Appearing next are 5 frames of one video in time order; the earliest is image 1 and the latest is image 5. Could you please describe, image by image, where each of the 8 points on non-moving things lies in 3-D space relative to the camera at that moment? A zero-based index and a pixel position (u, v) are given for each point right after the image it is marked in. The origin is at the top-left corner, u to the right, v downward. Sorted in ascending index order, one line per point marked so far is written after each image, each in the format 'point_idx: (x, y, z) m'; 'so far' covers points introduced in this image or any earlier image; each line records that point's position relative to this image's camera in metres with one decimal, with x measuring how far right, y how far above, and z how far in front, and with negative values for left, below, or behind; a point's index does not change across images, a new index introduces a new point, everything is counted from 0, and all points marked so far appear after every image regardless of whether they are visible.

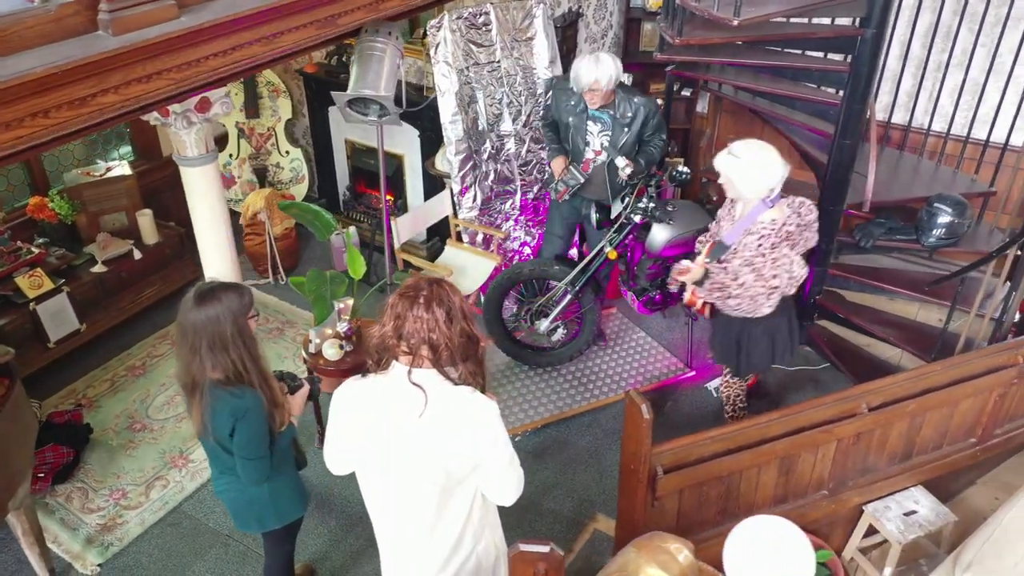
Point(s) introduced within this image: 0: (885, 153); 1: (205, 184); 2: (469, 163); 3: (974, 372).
0: (+1.8, +0.7, +4.1) m
1: (-0.9, +0.3, +2.6) m
2: (-0.2, +0.6, +3.8) m
3: (+1.6, -0.3, +3.0) m
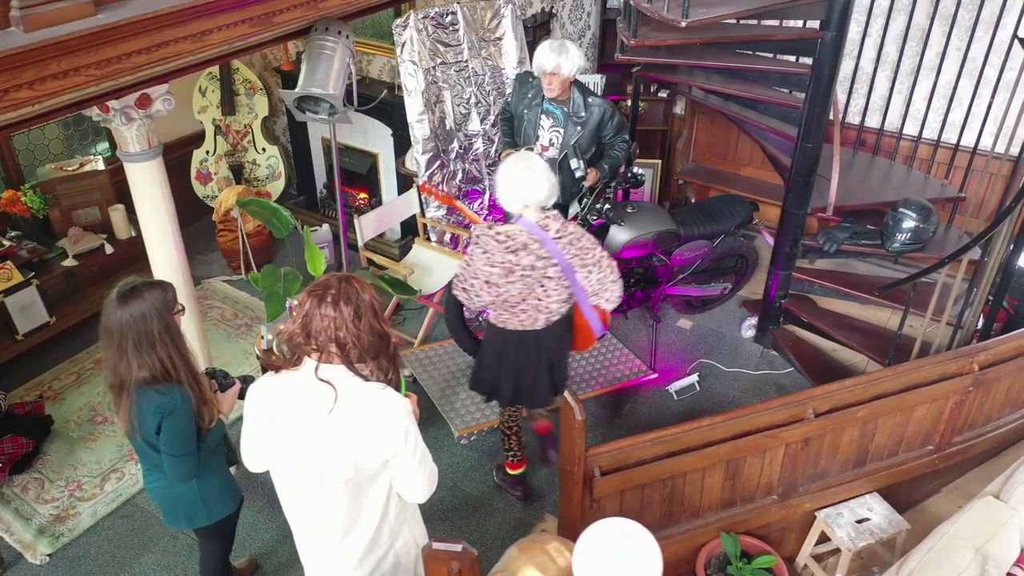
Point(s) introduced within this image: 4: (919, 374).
0: (+1.6, +0.6, +4.0) m
1: (-1.1, +0.3, +2.6) m
2: (-0.3, +0.6, +3.8) m
3: (+1.5, -0.3, +3.0) m
4: (+1.4, -0.3, +2.9) m
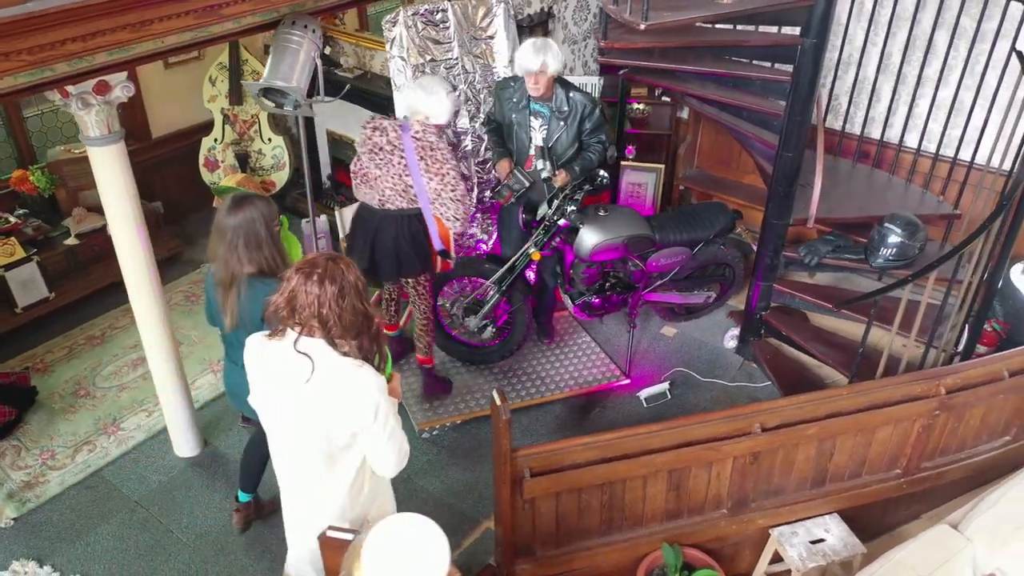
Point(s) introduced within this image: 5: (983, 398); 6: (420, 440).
0: (+1.6, +0.6, +3.9) m
1: (-1.3, +0.4, +2.7) m
2: (-0.4, +0.6, +3.9) m
3: (+1.3, -0.4, +2.9) m
4: (+1.2, -0.4, +2.8) m
5: (+1.7, -0.4, +3.0) m
6: (-0.4, -0.6, +3.4) m
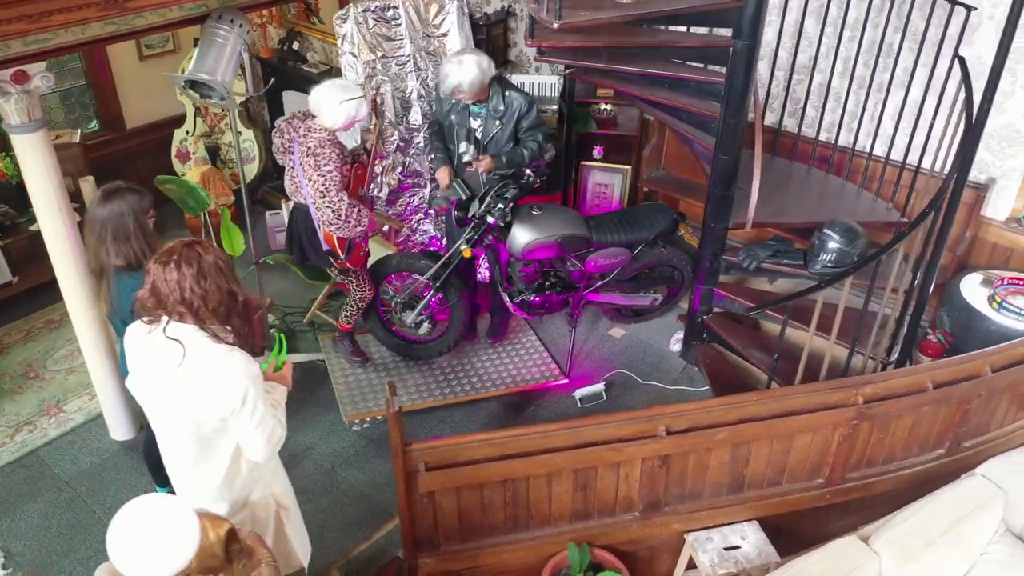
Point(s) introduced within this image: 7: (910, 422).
0: (+1.4, +0.5, +3.9) m
1: (-1.6, +0.4, +2.8) m
2: (-0.6, +0.6, +3.9) m
3: (+1.0, -0.4, +2.8) m
4: (+0.9, -0.4, +2.8) m
5: (+1.4, -0.4, +3.0) m
6: (-0.7, -0.6, +3.4) m
7: (+1.4, -0.5, +3.0) m
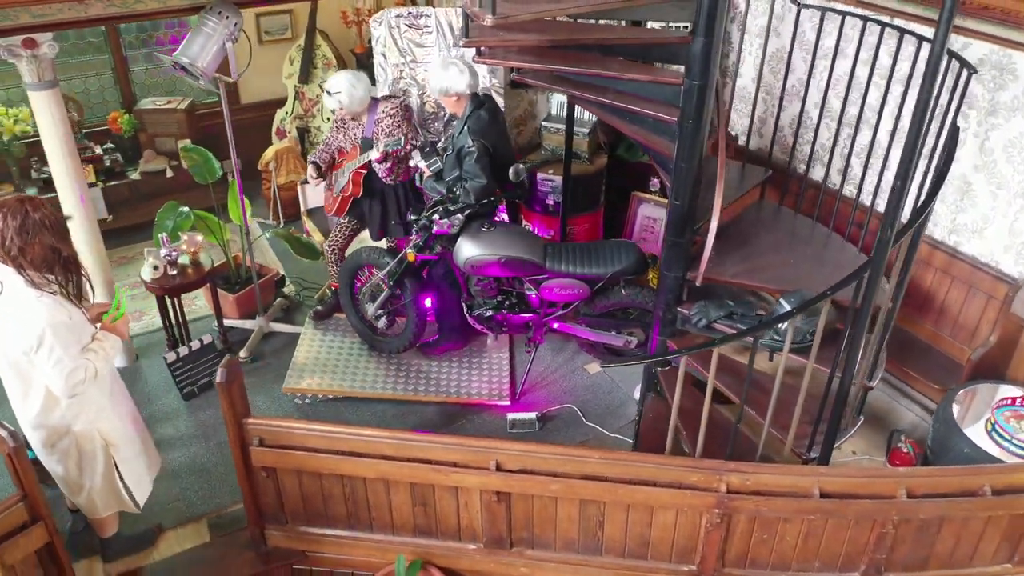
0: (+1.3, +0.2, +3.5) m
1: (-1.8, +0.7, +3.3) m
2: (-0.6, +0.7, +4.1) m
3: (+0.4, -0.6, +2.6) m
4: (+0.4, -0.6, +2.6) m
5: (+0.9, -0.7, +2.6) m
6: (-1.0, -0.5, +3.6) m
7: (+0.9, -0.8, +2.7) m
